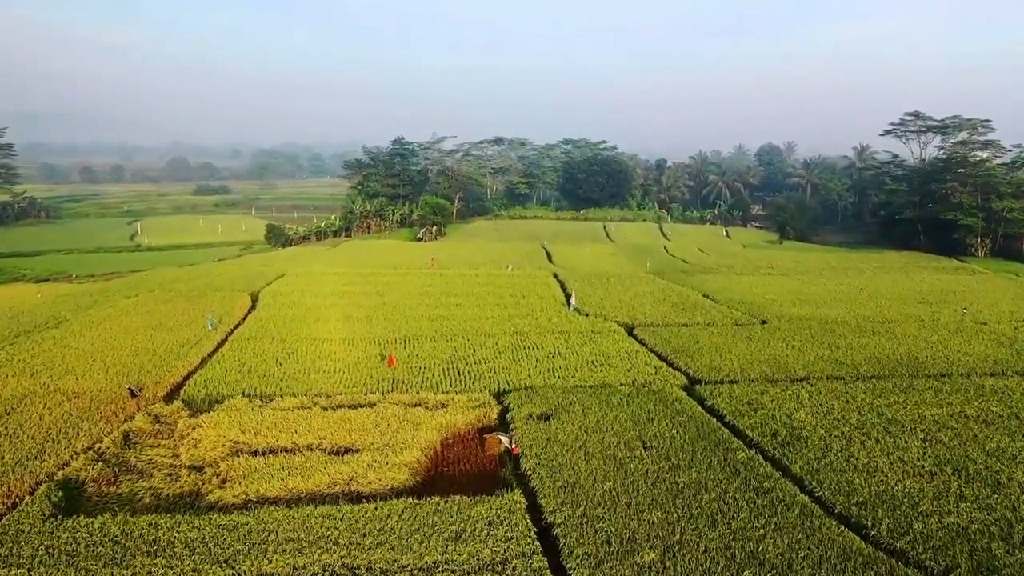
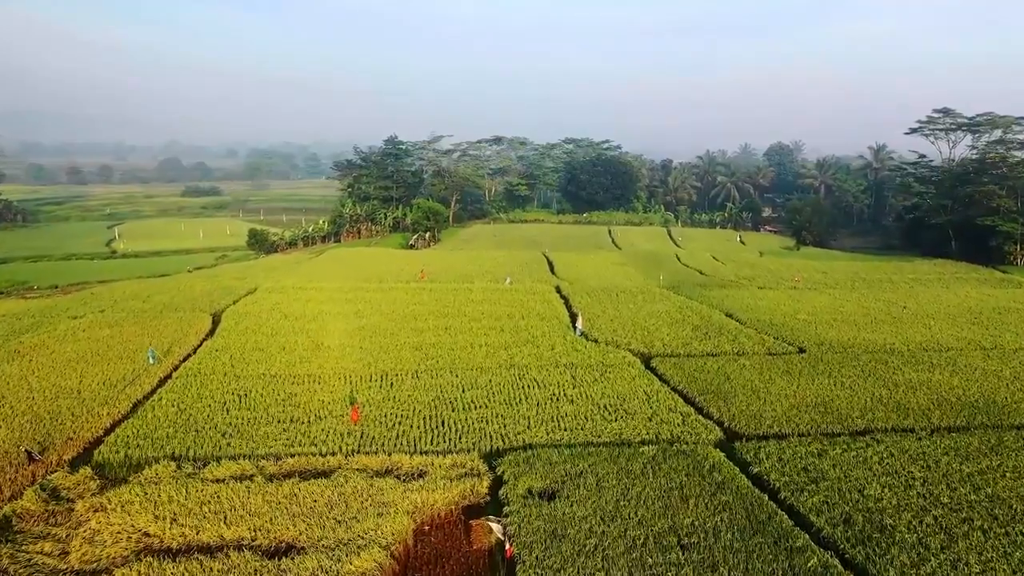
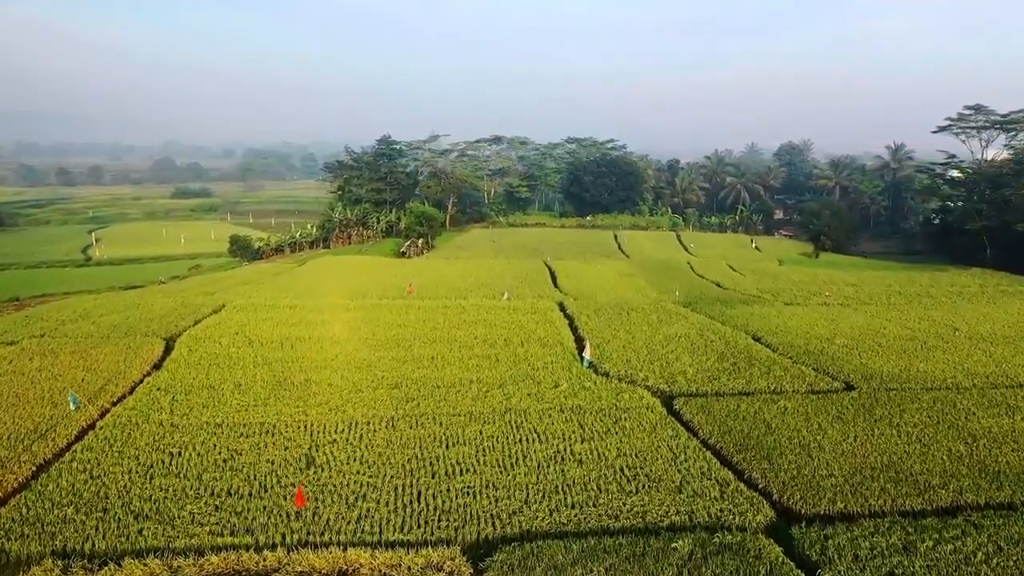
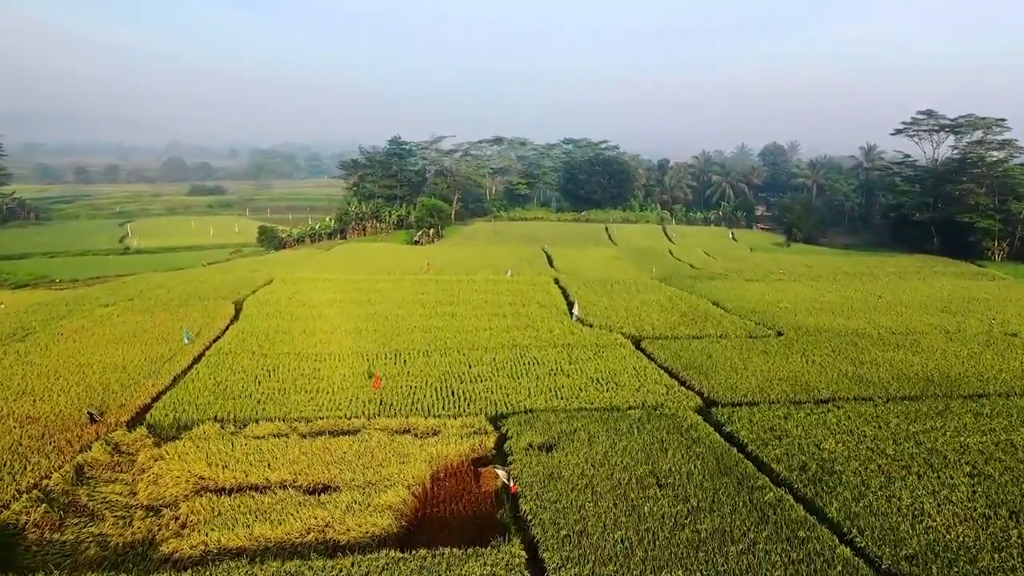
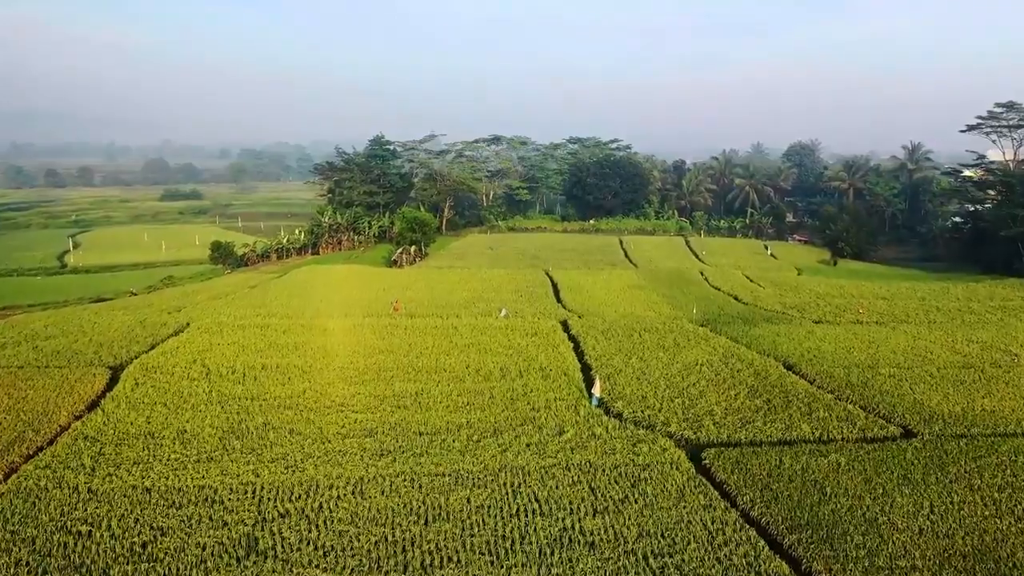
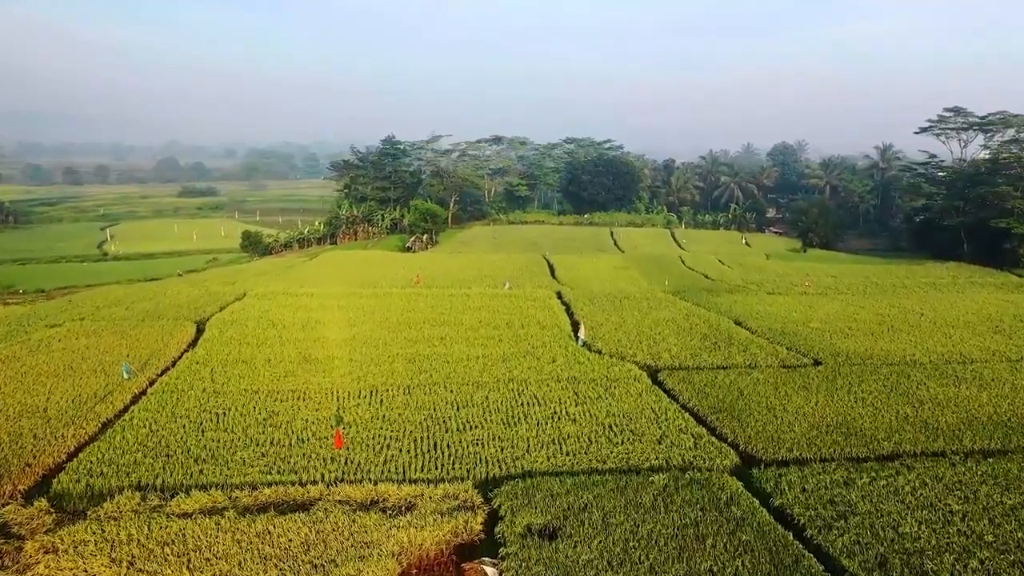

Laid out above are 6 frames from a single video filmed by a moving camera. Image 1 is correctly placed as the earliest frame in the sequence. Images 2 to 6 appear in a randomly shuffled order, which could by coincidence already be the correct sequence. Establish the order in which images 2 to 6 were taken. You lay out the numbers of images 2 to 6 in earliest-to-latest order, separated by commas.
4, 2, 6, 3, 5
